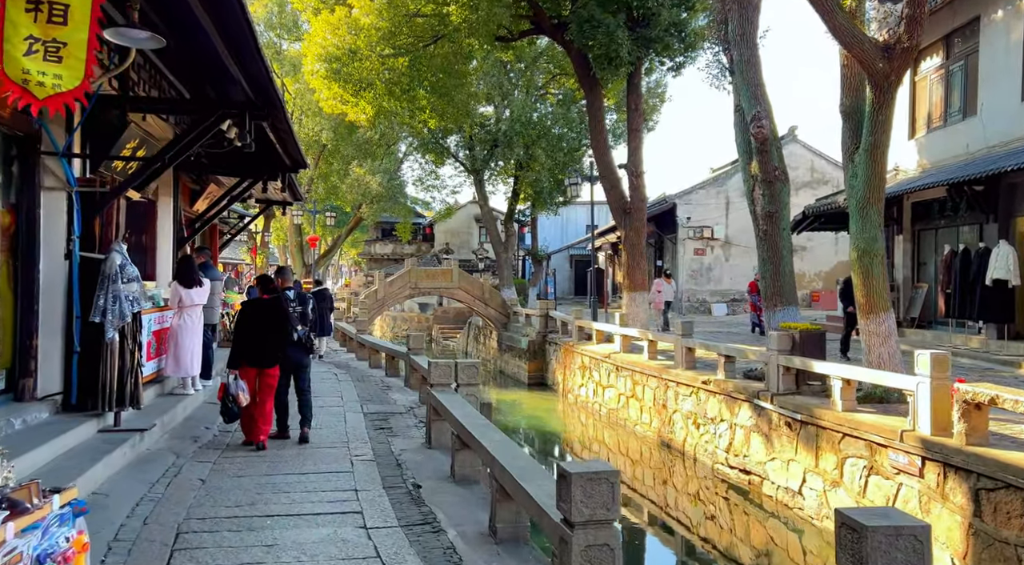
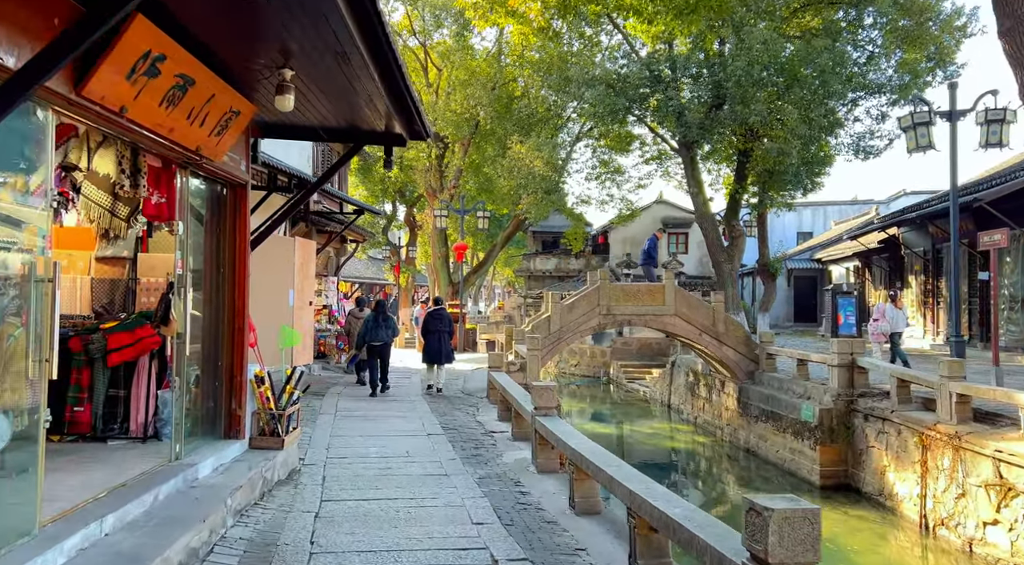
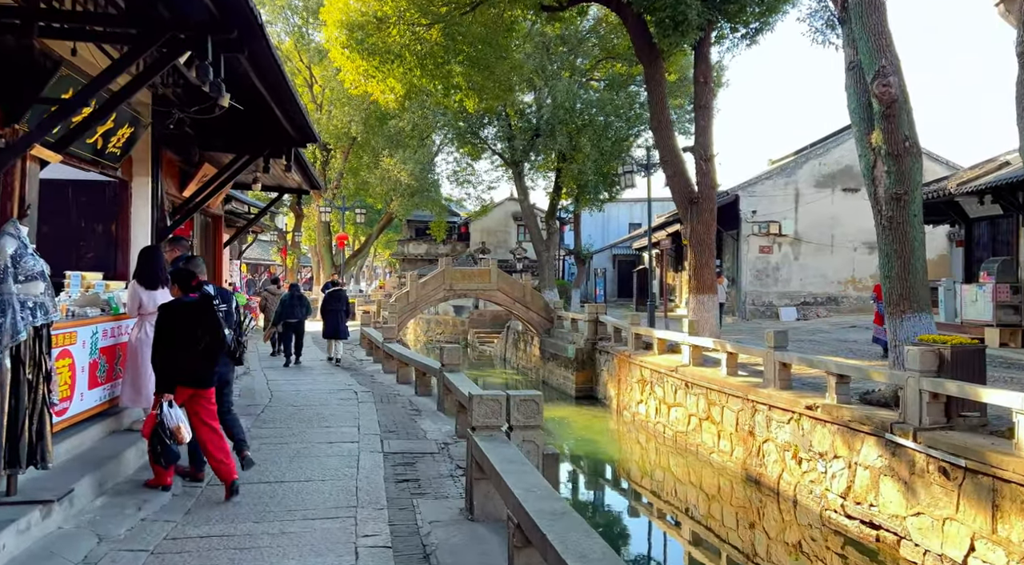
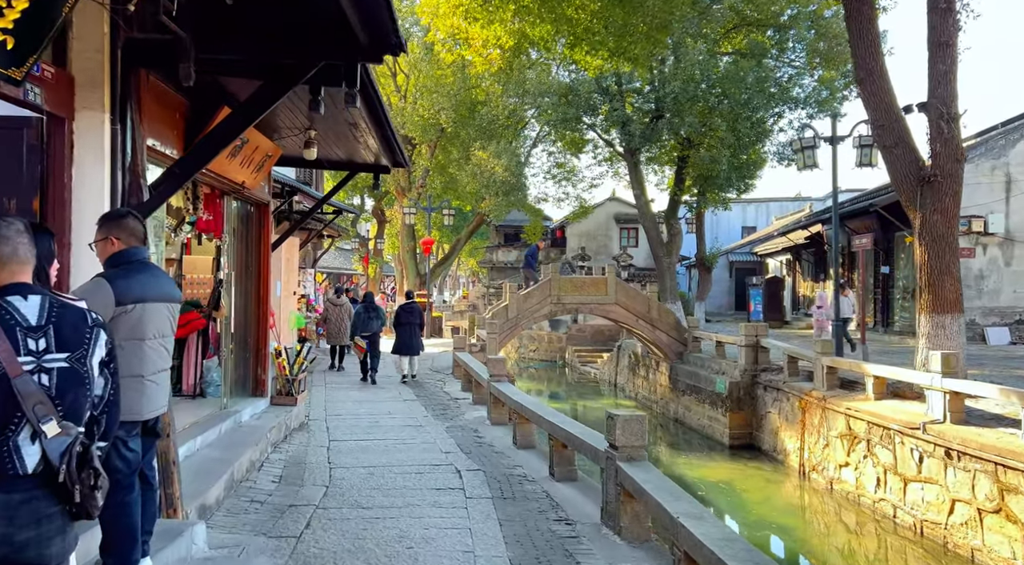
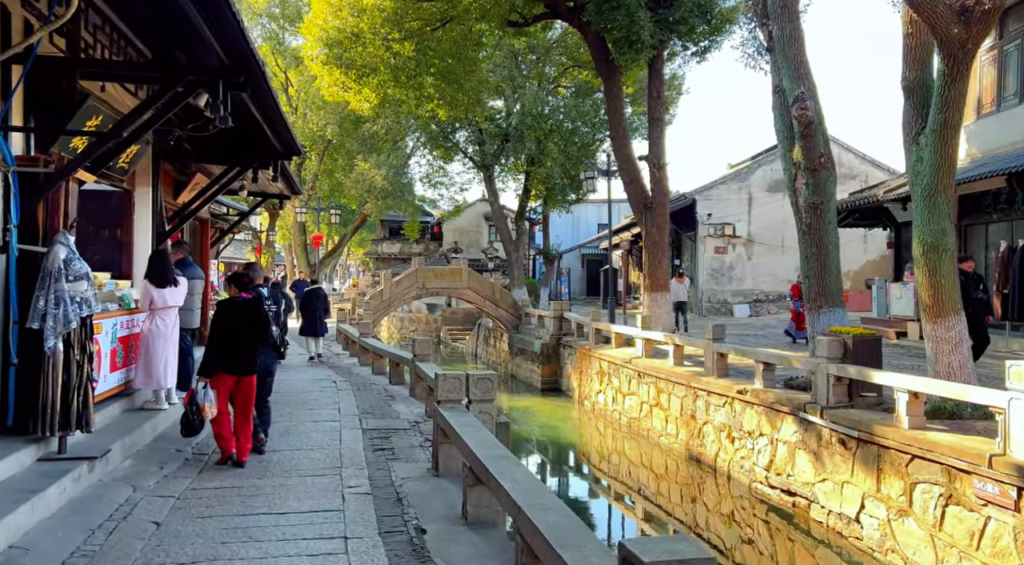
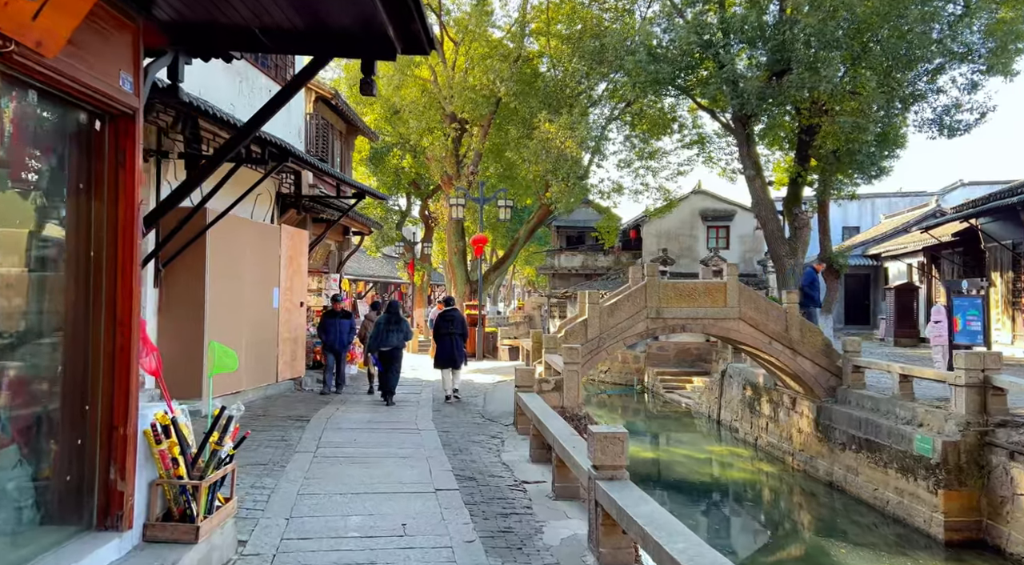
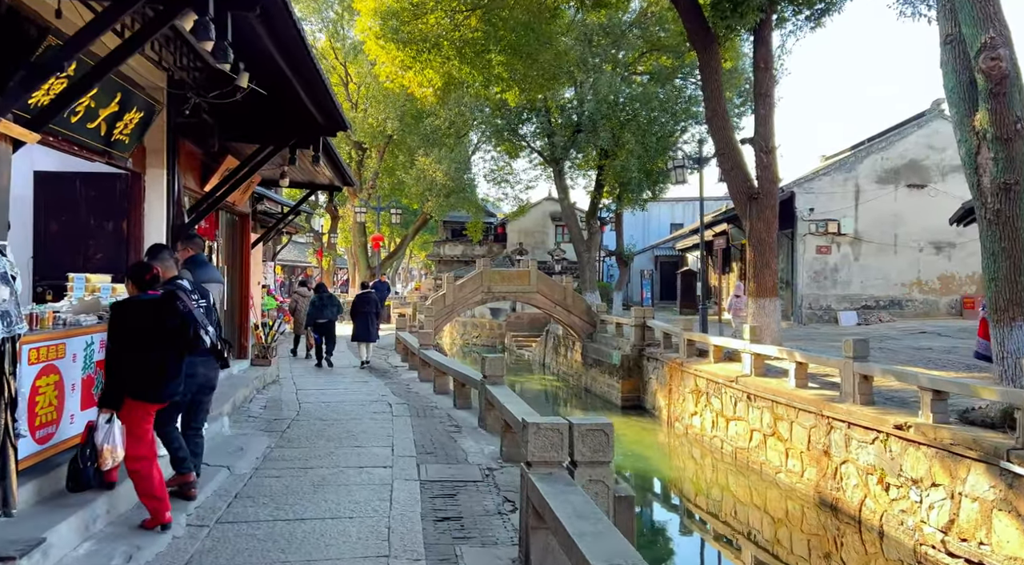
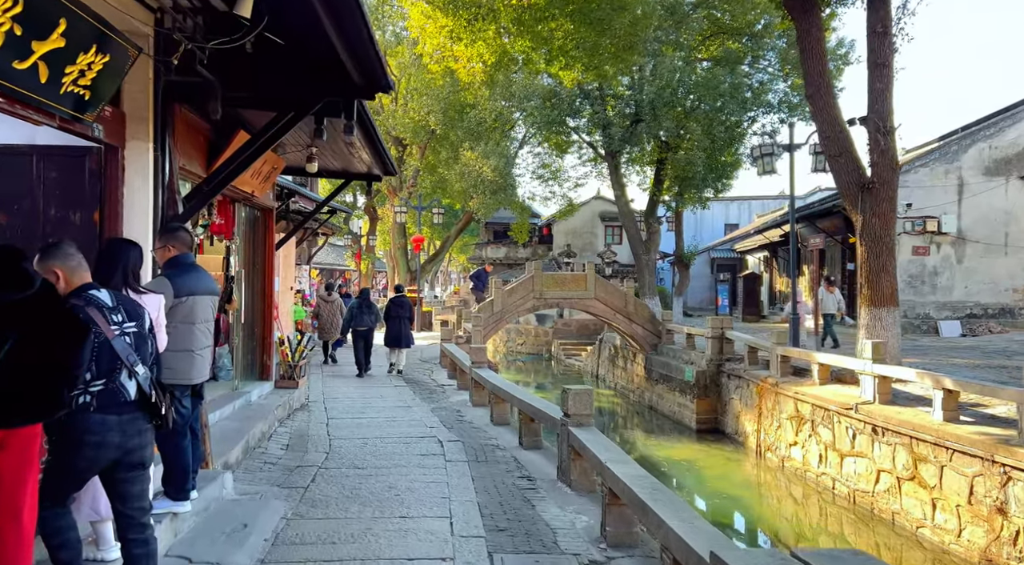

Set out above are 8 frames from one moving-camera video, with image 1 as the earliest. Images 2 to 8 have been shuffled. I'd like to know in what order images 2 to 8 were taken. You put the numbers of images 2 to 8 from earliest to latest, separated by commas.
5, 3, 7, 8, 4, 2, 6
